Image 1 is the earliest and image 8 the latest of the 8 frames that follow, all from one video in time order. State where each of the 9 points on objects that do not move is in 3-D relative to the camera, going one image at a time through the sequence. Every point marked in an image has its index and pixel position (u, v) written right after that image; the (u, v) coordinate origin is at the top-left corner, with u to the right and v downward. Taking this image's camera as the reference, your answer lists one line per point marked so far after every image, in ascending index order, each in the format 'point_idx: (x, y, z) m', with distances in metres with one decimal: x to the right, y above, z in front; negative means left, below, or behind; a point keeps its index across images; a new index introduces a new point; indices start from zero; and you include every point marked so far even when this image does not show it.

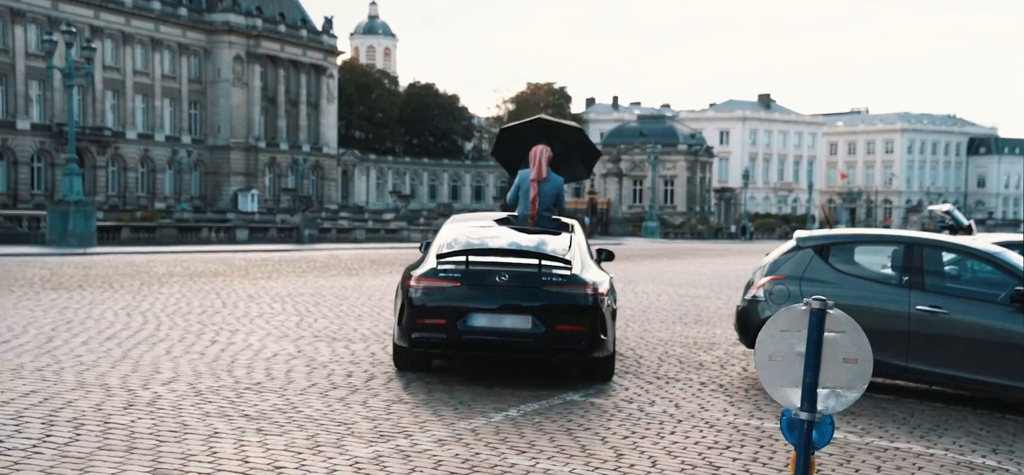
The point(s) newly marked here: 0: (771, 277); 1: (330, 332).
0: (+2.3, -0.4, +8.5) m
1: (-2.2, -1.1, +11.4) m
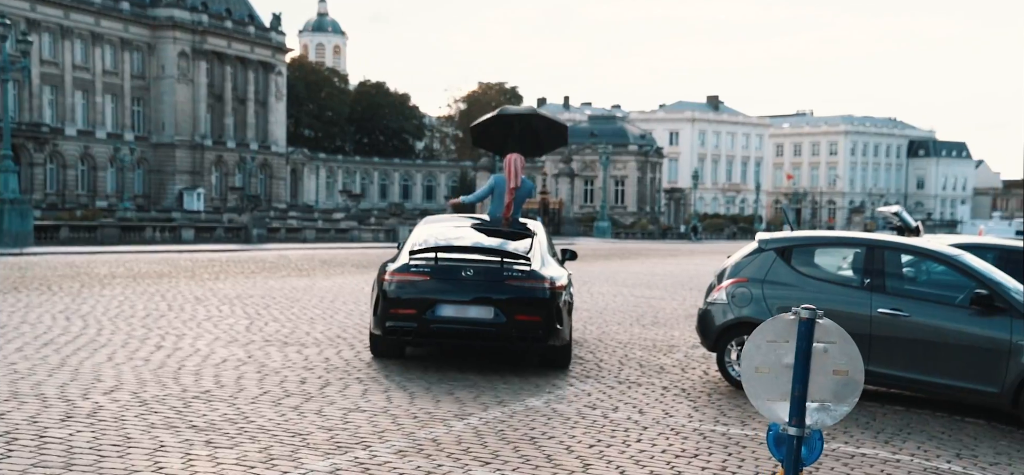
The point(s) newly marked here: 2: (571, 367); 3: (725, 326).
0: (+2.0, -0.4, +8.4) m
1: (-2.7, -1.2, +11.1) m
2: (+0.6, -1.3, +9.5) m
3: (+1.9, -0.8, +8.3) m
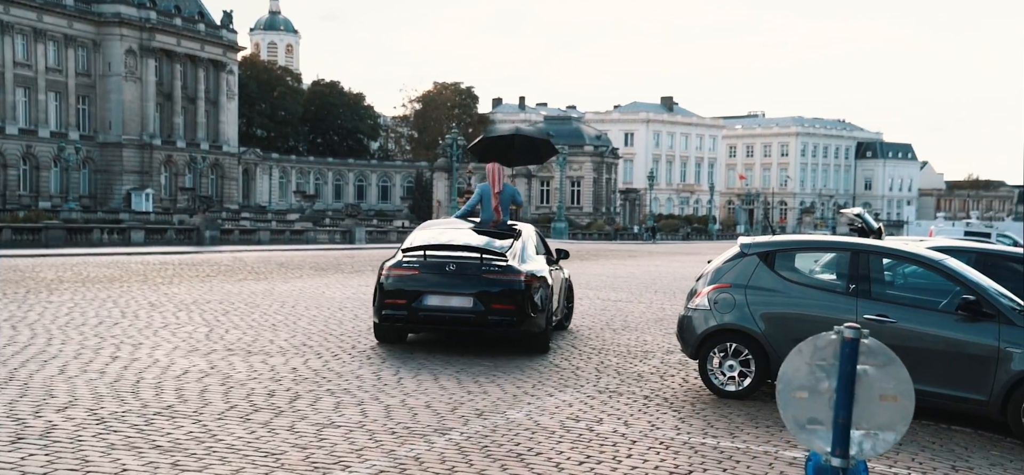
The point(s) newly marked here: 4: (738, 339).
0: (+1.8, -0.4, +8.2) m
1: (-3.1, -1.2, +10.7) m
2: (+0.3, -1.3, +9.2) m
3: (+1.7, -0.8, +8.1) m
4: (+1.9, -0.9, +8.0) m
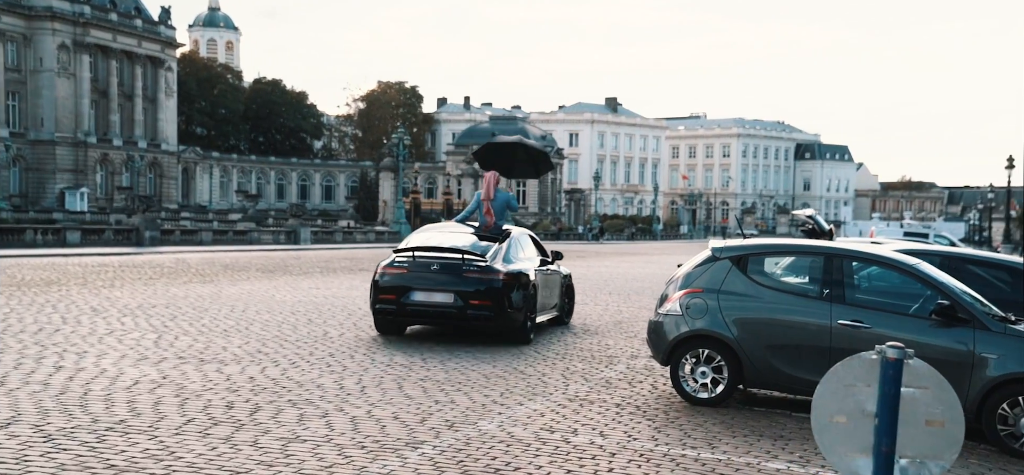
0: (+1.5, -0.5, +8.1) m
1: (-3.5, -1.3, +10.3) m
2: (0.0, -1.4, +9.0) m
3: (+1.4, -0.9, +7.9) m
4: (+1.7, -0.9, +7.8) m
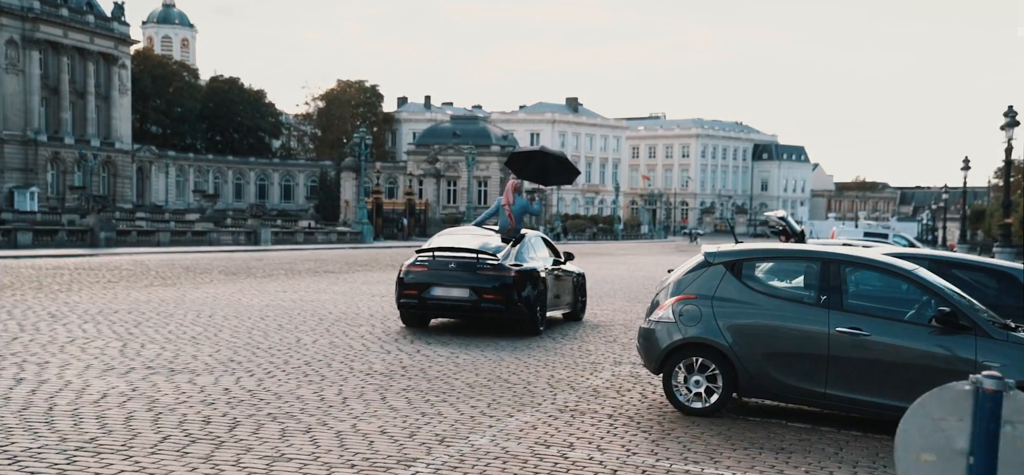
0: (+1.4, -0.5, +7.9) m
1: (-3.7, -1.3, +9.9) m
2: (-0.1, -1.4, +8.7) m
3: (+1.3, -0.9, +7.7) m
4: (+1.6, -0.9, +7.7) m
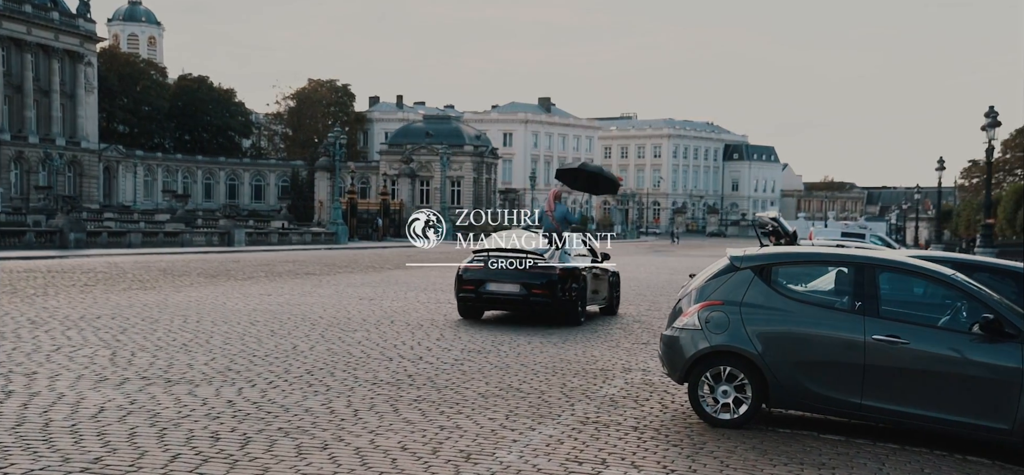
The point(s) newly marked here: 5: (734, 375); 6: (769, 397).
0: (+1.5, -0.5, +7.6) m
1: (-3.6, -1.3, +9.4) m
2: (0.0, -1.5, +8.4) m
3: (+1.5, -0.9, +7.5) m
4: (+1.7, -1.0, +7.4) m
5: (+1.8, -1.1, +7.4) m
6: (+2.0, -1.2, +7.3) m
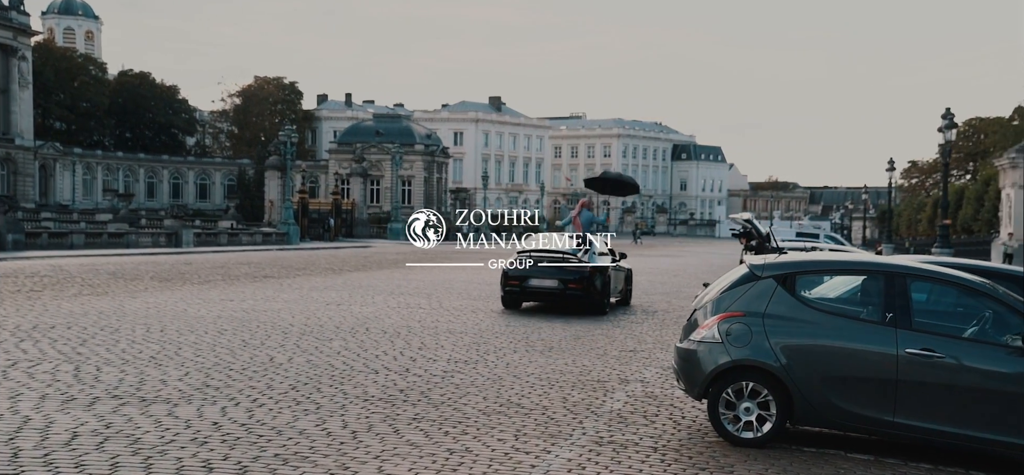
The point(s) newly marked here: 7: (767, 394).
0: (+1.6, -0.6, +7.2) m
1: (-3.6, -1.4, +8.8) m
2: (0.0, -1.5, +8.0) m
3: (+1.6, -1.0, +7.1) m
4: (+1.8, -1.0, +7.0) m
5: (+1.8, -1.1, +7.1) m
6: (+2.1, -1.3, +6.9) m
7: (+1.9, -1.2, +7.0) m
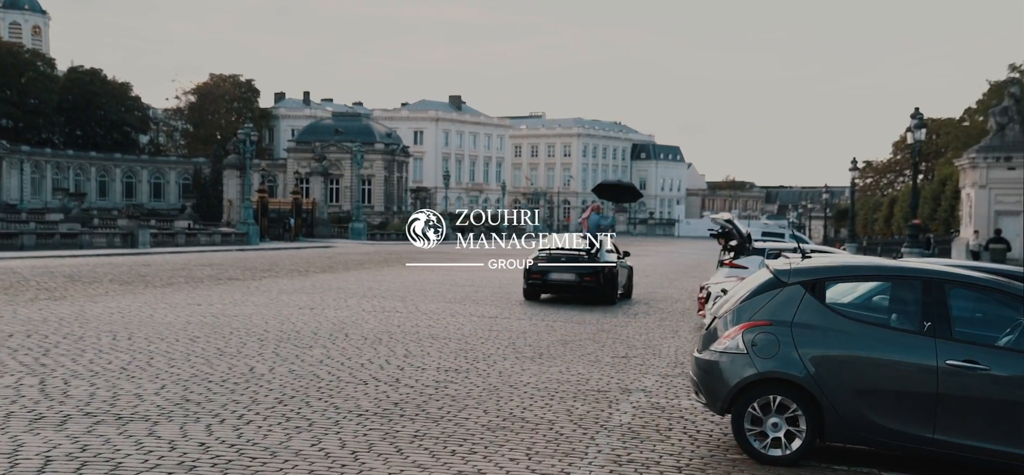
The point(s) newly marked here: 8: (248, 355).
0: (+1.7, -0.6, +6.8) m
1: (-3.6, -1.4, +8.1) m
2: (+0.1, -1.6, +7.5) m
3: (+1.7, -1.0, +6.7) m
4: (+1.9, -1.1, +6.6) m
5: (+1.9, -1.2, +6.7) m
6: (+2.2, -1.3, +6.6) m
7: (+2.0, -1.2, +6.6) m
8: (-3.1, -1.4, +11.1) m
